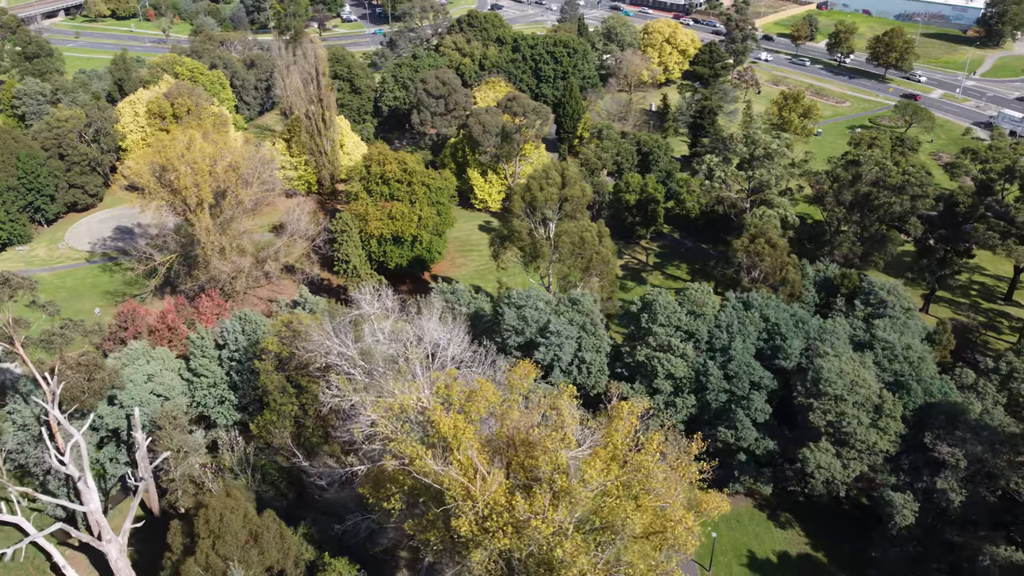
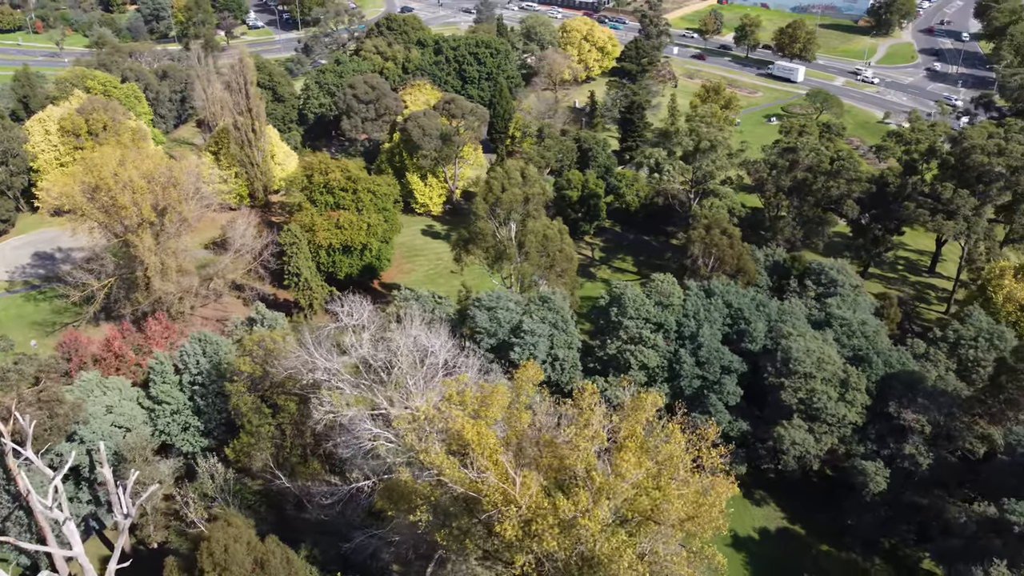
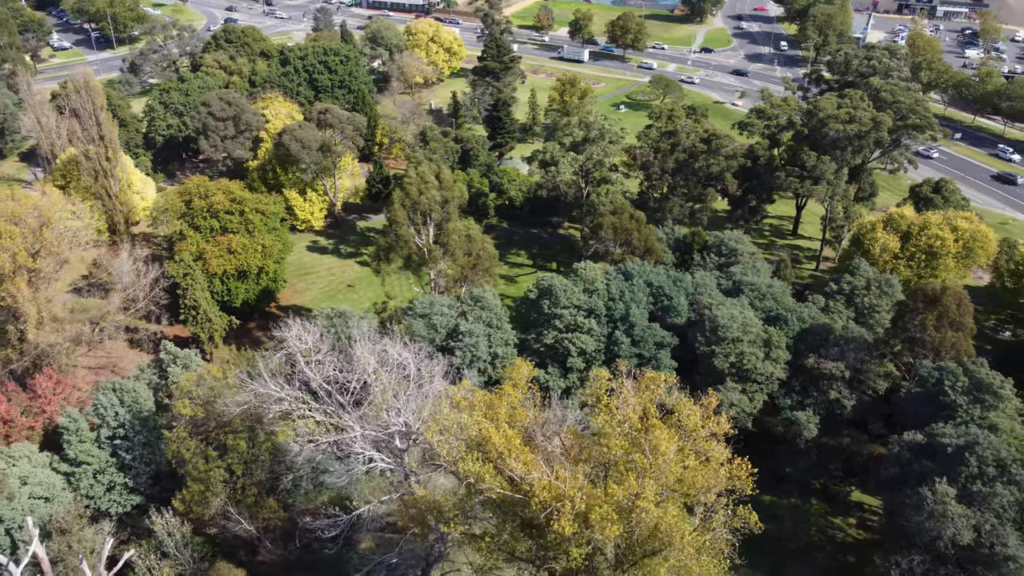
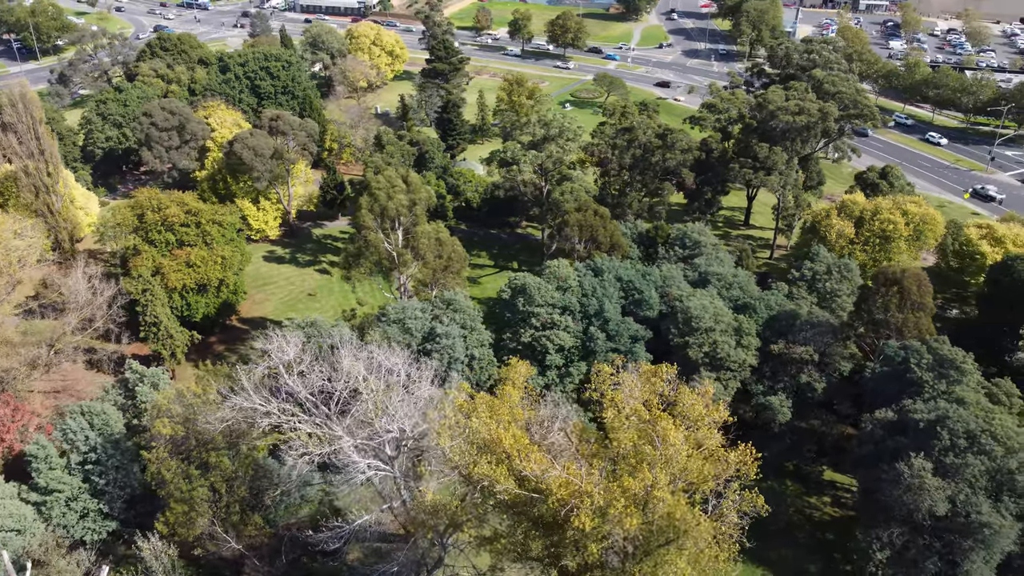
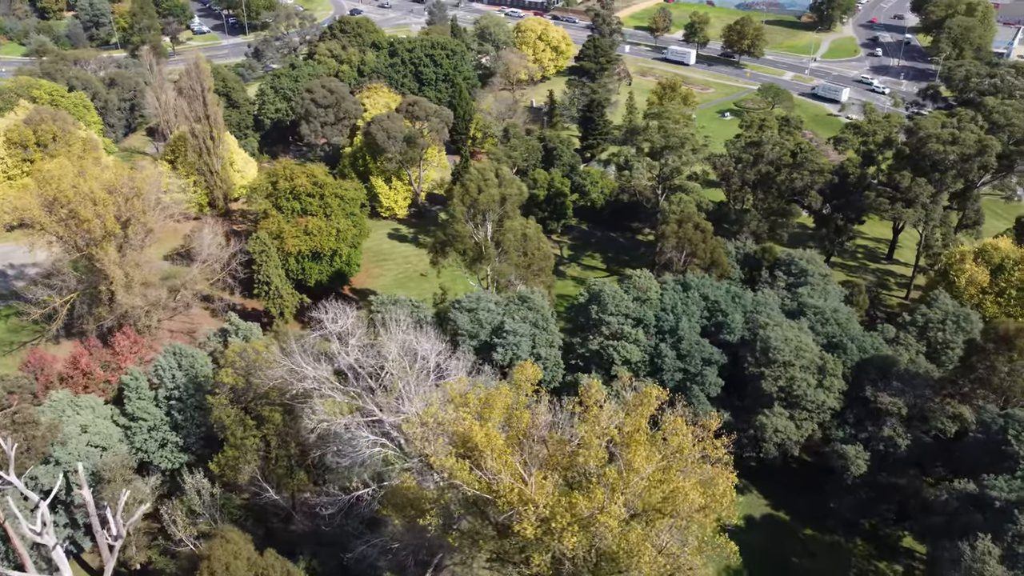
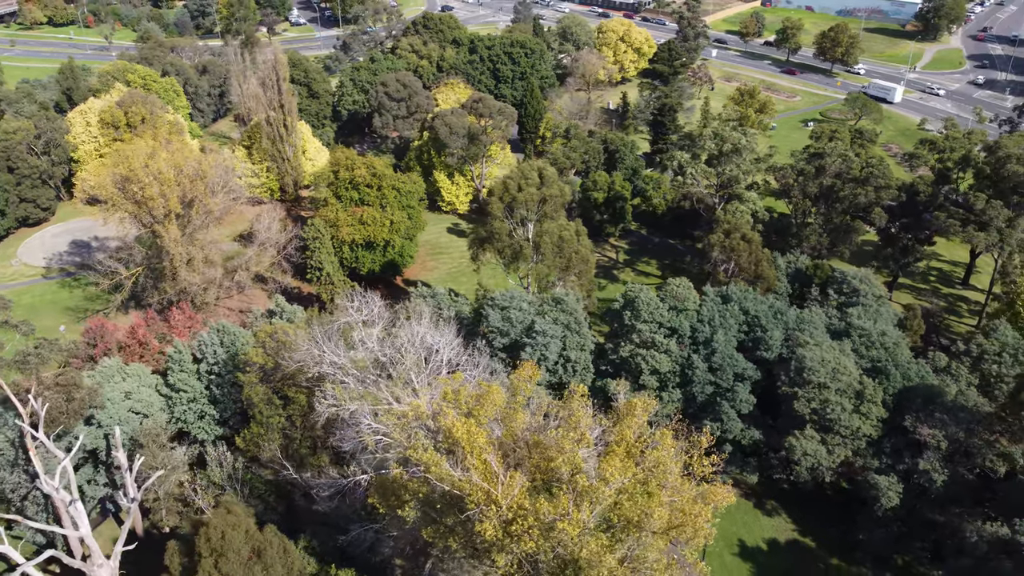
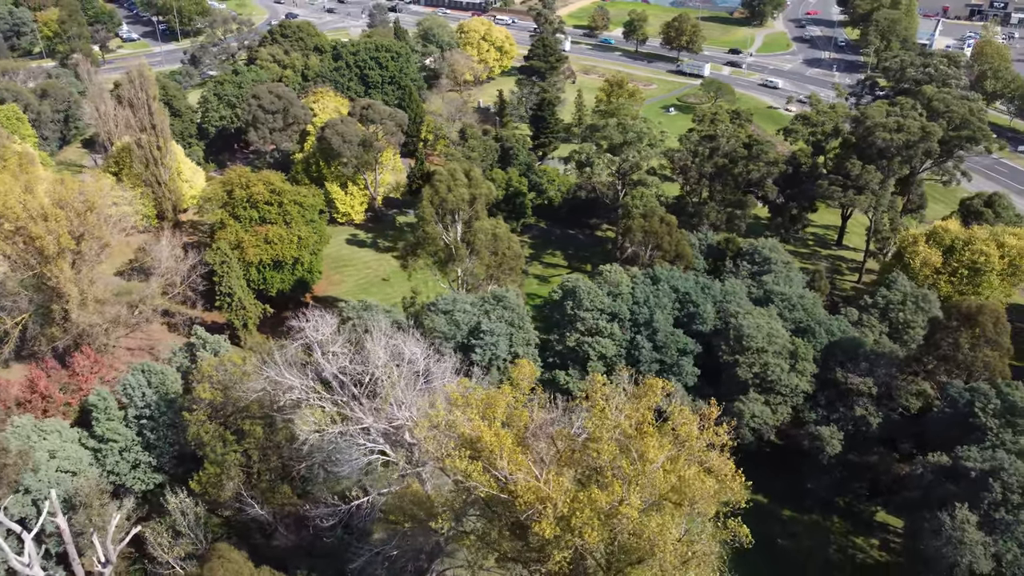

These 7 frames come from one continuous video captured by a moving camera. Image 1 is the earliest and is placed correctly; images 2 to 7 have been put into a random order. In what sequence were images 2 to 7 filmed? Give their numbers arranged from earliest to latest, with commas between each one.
6, 2, 5, 7, 3, 4
